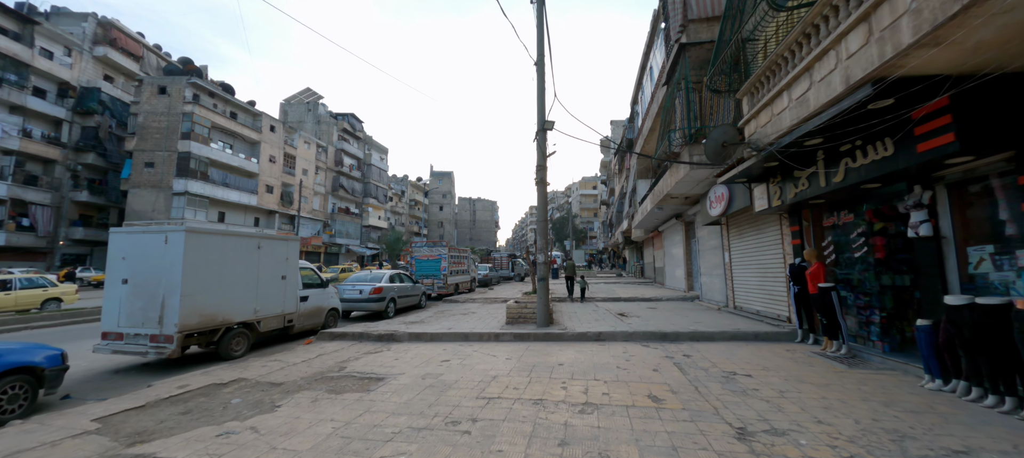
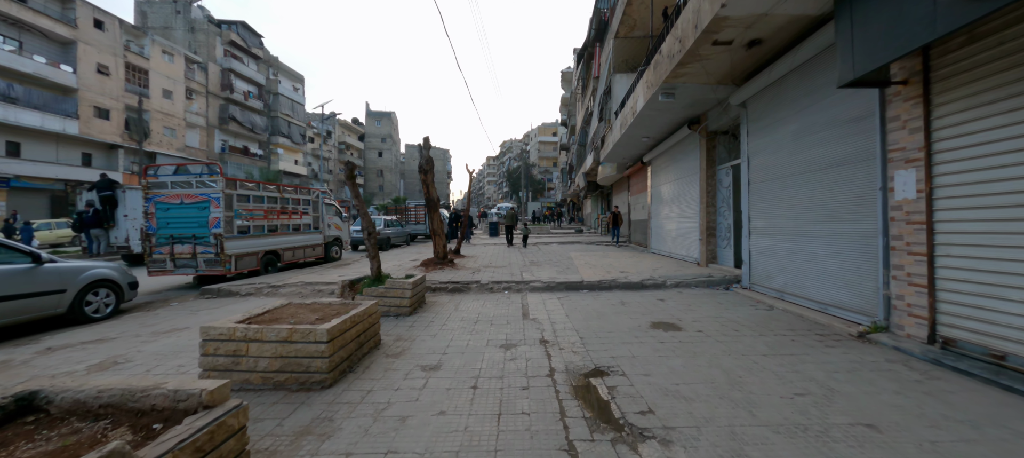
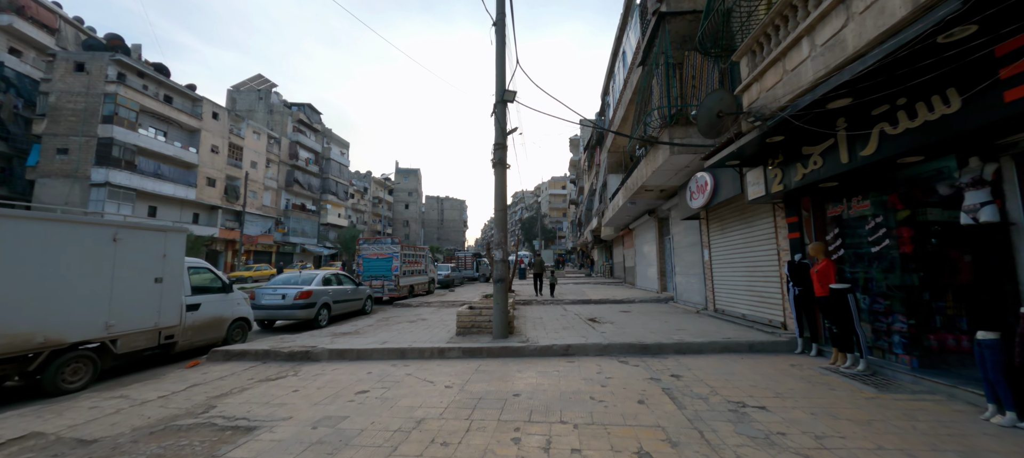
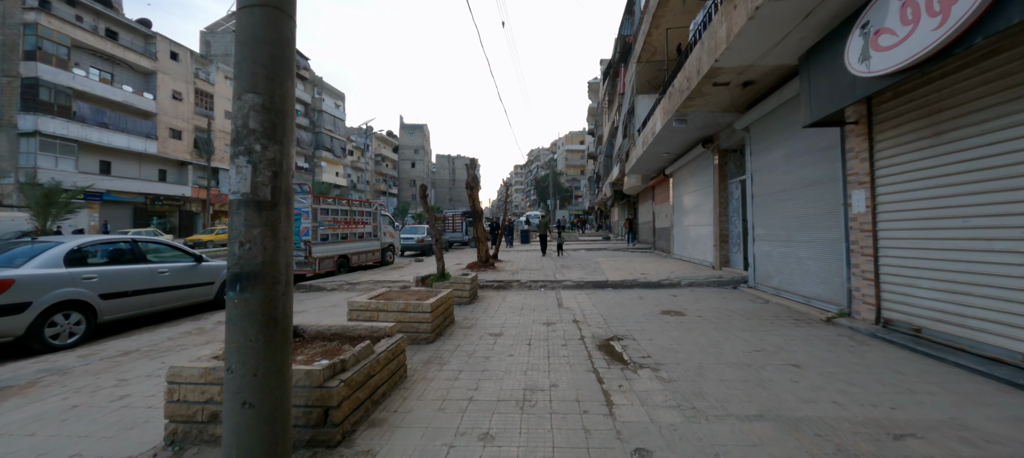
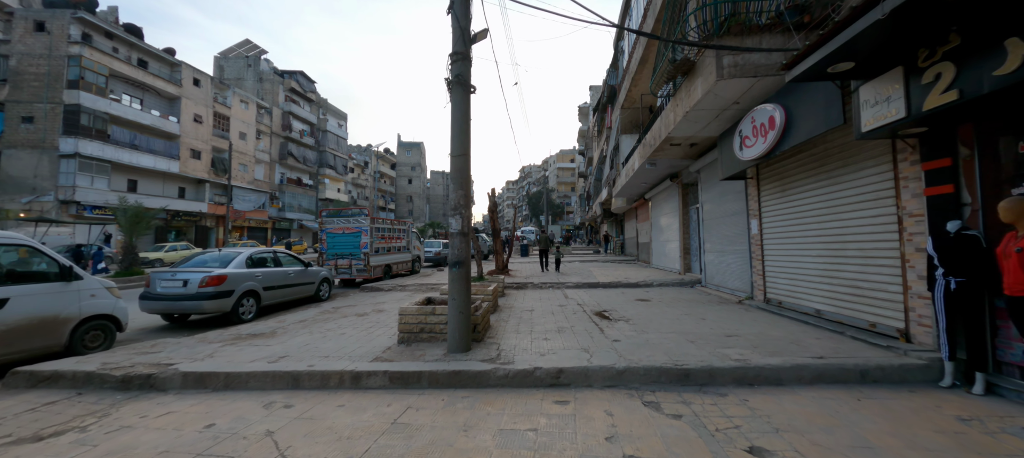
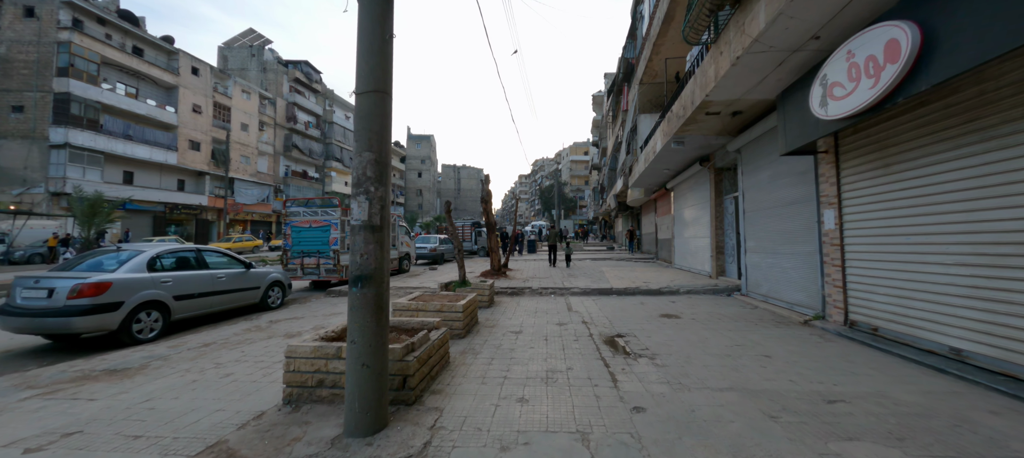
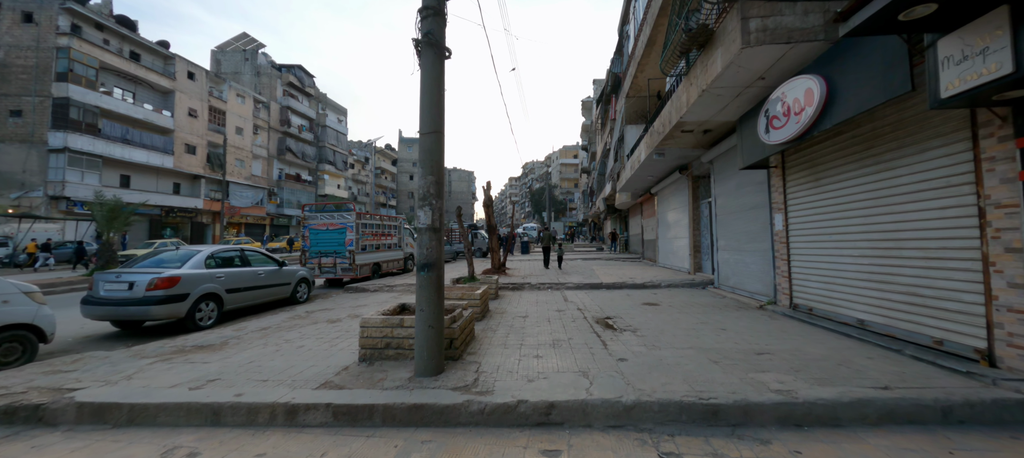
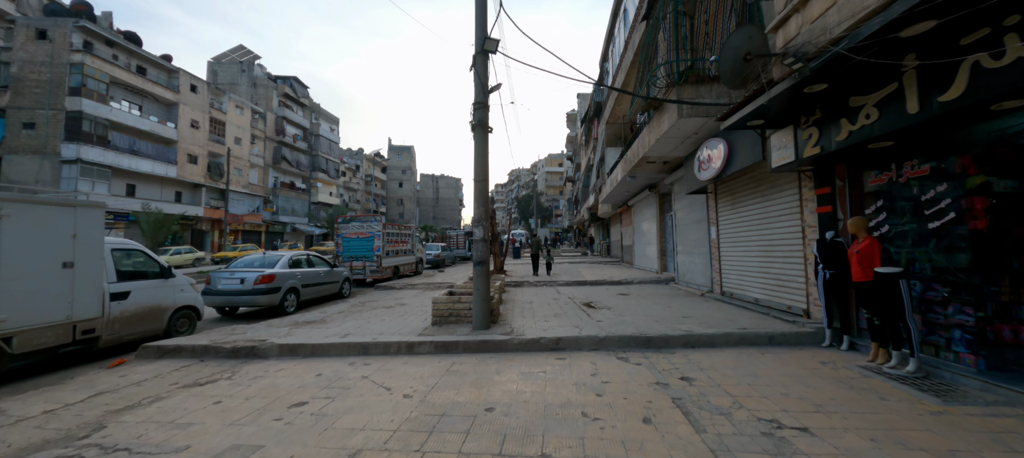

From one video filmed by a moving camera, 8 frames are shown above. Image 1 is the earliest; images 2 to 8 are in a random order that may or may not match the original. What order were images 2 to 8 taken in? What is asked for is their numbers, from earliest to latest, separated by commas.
3, 8, 5, 7, 6, 4, 2
